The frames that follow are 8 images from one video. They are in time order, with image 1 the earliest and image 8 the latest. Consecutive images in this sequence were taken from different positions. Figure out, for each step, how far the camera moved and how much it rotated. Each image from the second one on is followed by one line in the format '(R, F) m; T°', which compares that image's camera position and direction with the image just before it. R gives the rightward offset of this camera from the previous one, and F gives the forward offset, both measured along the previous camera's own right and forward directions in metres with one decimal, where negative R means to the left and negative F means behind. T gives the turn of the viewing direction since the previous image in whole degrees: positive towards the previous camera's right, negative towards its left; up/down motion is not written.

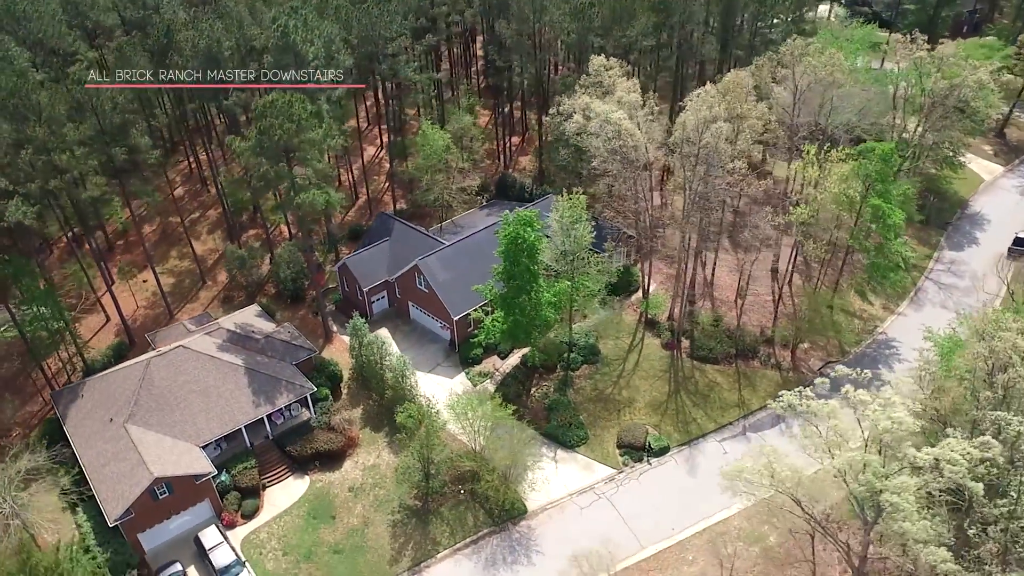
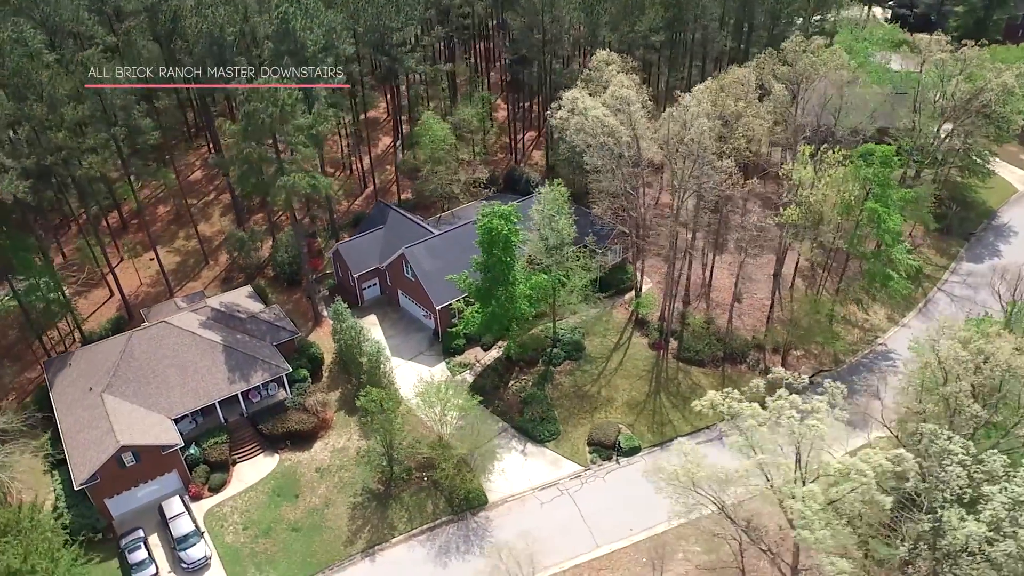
(+3.5, +0.2) m; -4°
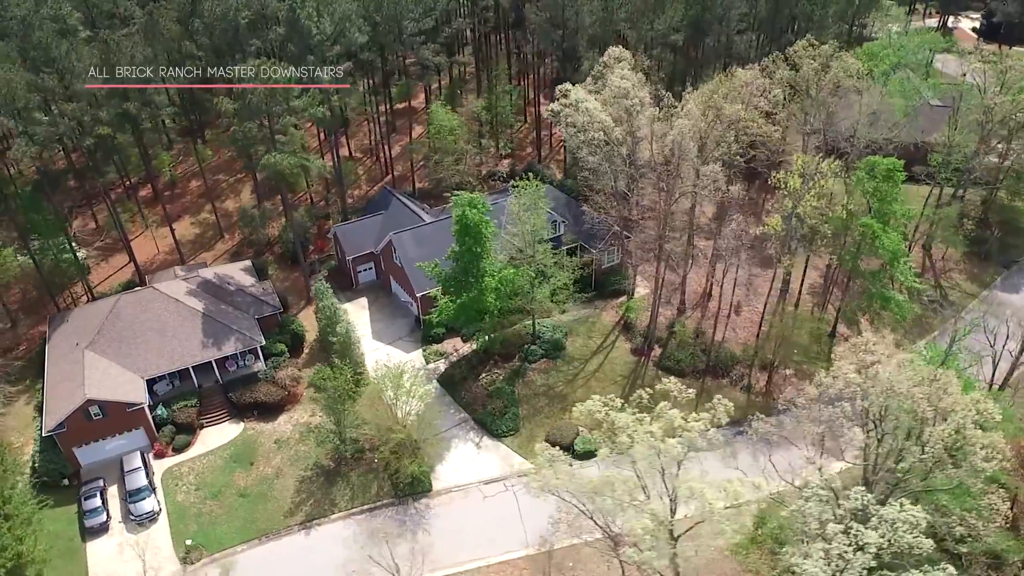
(+5.3, +0.5) m; -6°
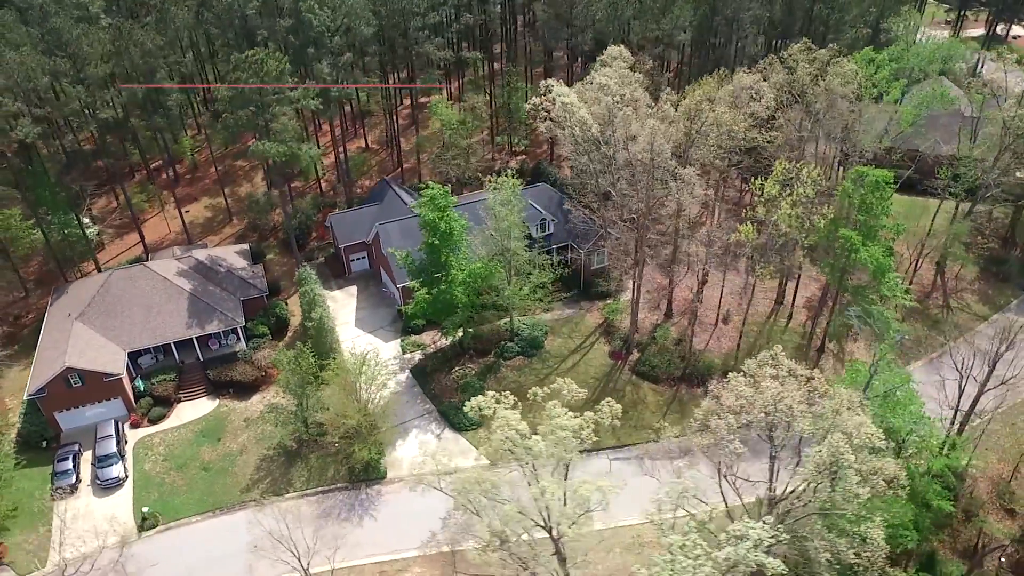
(+4.3, +0.1) m; -5°
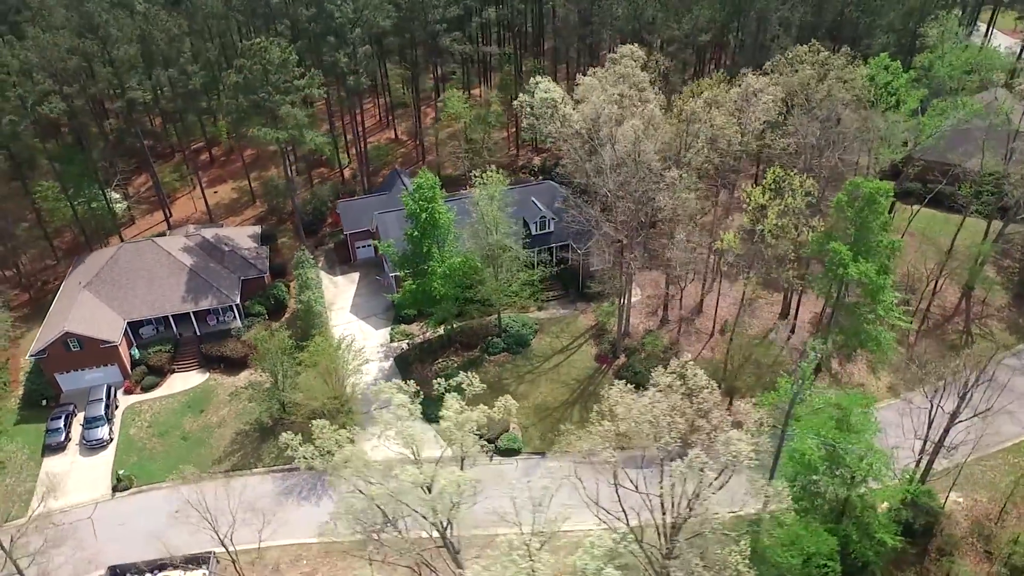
(+4.3, +0.3) m; -6°
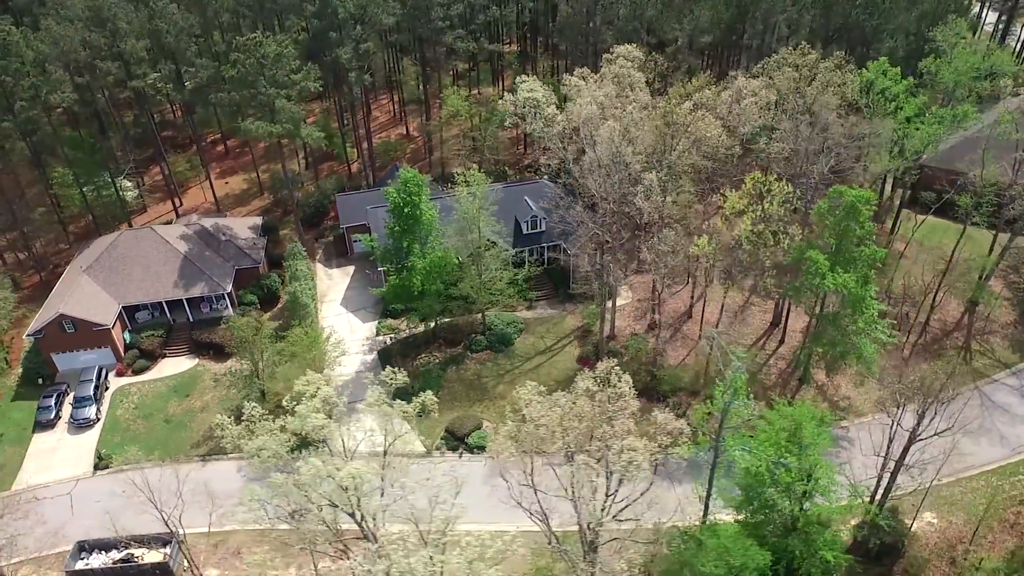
(+3.0, +0.1) m; -3°
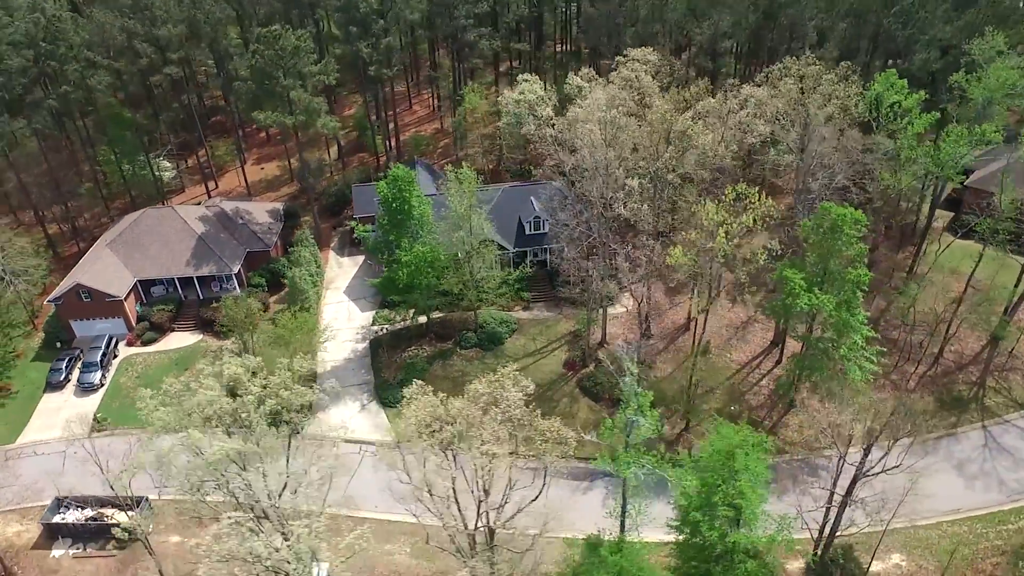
(+4.3, +0.2) m; -6°
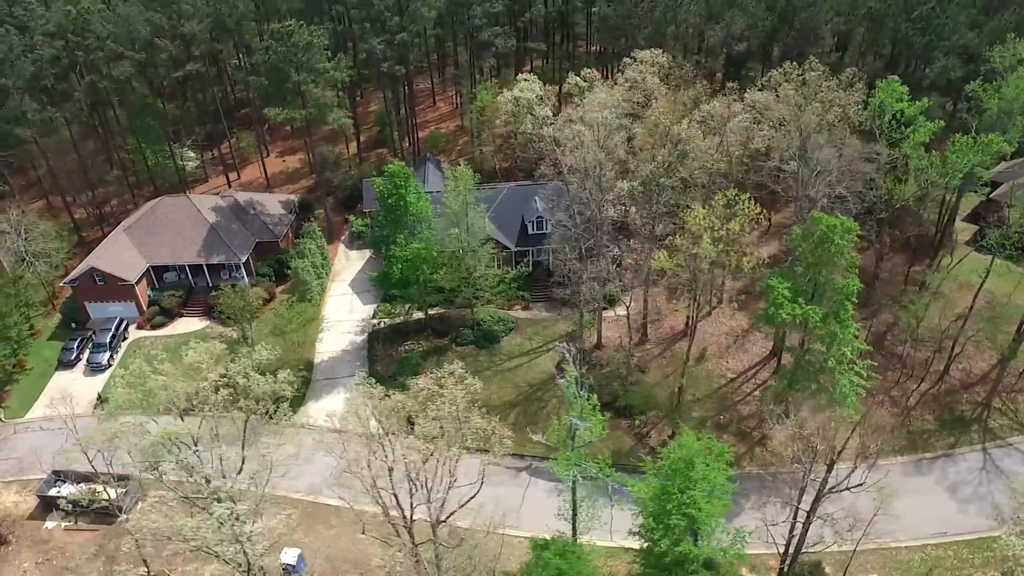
(+2.4, 0.0) m; -3°
